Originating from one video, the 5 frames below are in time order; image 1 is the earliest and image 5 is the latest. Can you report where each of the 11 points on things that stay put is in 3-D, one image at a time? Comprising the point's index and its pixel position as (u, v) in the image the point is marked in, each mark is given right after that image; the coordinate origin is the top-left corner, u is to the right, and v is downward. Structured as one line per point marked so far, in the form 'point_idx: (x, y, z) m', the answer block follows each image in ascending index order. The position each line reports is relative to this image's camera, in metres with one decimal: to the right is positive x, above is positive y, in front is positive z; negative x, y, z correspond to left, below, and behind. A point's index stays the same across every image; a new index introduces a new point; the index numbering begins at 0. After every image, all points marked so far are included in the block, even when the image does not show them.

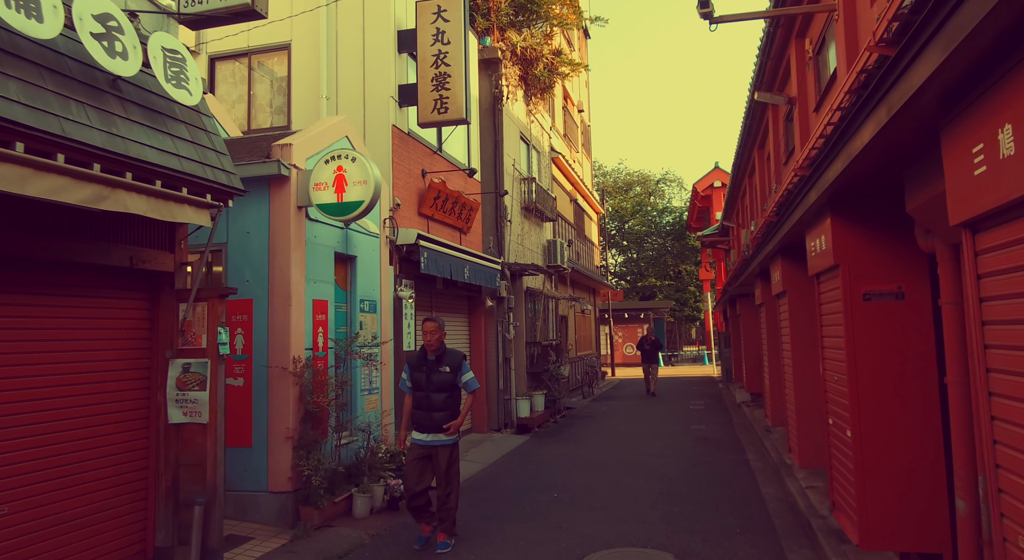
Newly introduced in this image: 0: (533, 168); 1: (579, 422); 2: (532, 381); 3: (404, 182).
0: (+0.5, +2.8, +16.9) m
1: (+1.5, -3.1, +15.0) m
2: (+0.4, -2.3, +15.4) m
3: (-1.6, +1.5, +10.2) m
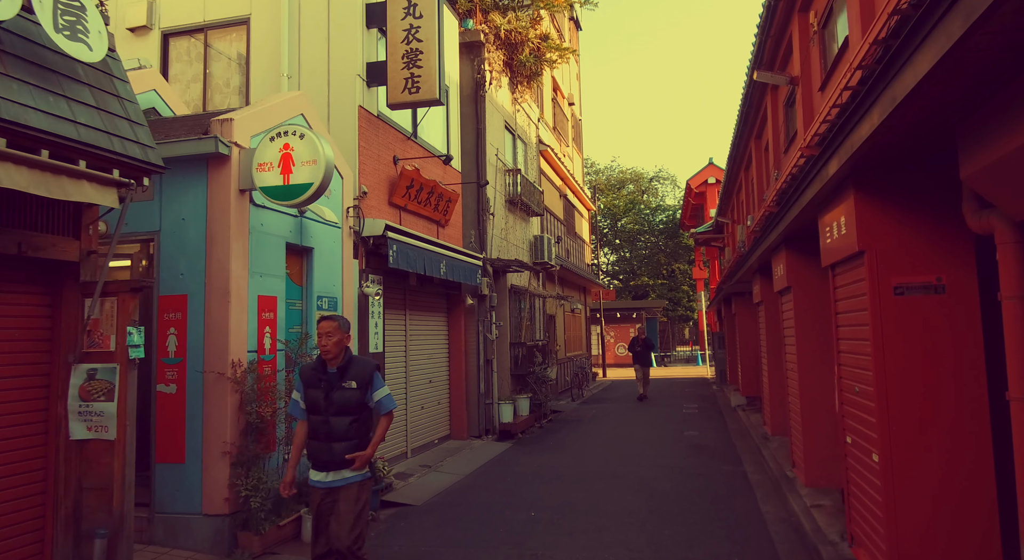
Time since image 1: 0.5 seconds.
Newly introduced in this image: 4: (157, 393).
0: (+0.2, +2.8, +16.0) m
1: (+1.1, -3.1, +14.2) m
2: (+0.1, -2.2, +14.6) m
3: (-1.9, +1.5, +9.4) m
4: (-3.3, -1.0, +6.3) m
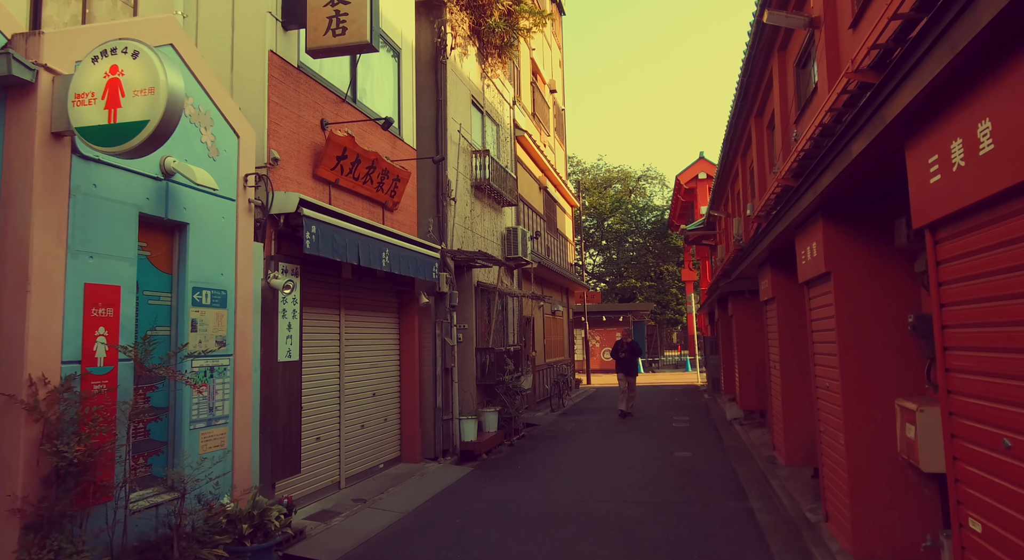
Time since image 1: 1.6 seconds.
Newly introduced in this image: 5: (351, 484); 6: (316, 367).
0: (-0.5, +2.9, +14.2) m
1: (+0.5, -3.0, +12.4) m
2: (-0.6, -2.1, +12.8) m
3: (-2.4, +1.6, +7.5) m
4: (-3.7, -0.9, +4.4) m
5: (-2.1, -2.6, +8.9) m
6: (-2.3, -1.0, +8.0) m
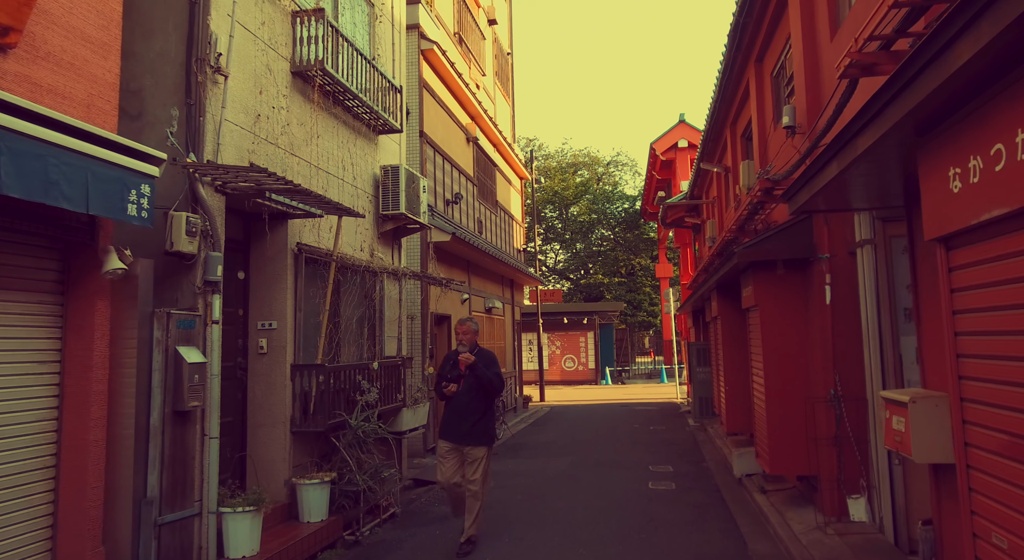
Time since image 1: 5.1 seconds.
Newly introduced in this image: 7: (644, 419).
0: (-2.1, +3.3, +8.5) m
1: (-1.1, -2.6, +6.7) m
2: (-2.1, -1.7, +7.0) m
3: (-3.7, +2.1, +1.7) m
4: (-4.9, -0.4, -1.5) m
5: (-3.5, -2.2, +3.1) m
6: (-3.6, -0.6, +2.2) m
7: (+3.2, -3.3, +16.6) m
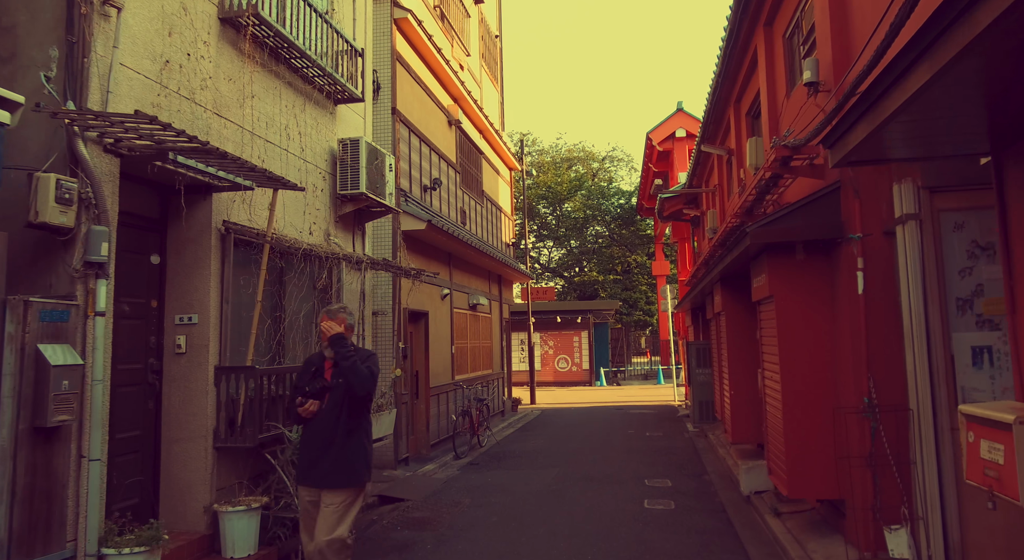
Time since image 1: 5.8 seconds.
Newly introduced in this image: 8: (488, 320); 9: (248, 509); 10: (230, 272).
0: (-2.3, +3.4, +7.4) m
1: (-1.3, -2.5, +5.5) m
2: (-2.4, -1.6, +5.9) m
3: (-4.0, +2.2, +0.6) m
4: (-5.2, -0.3, -2.6) m
5: (-3.7, -2.1, +1.9) m
6: (-3.9, -0.4, +1.1) m
7: (+2.9, -3.2, +15.5) m
8: (-0.6, -1.0, +17.0) m
9: (-2.1, -1.8, +5.3) m
10: (-2.5, +0.1, +5.9) m
